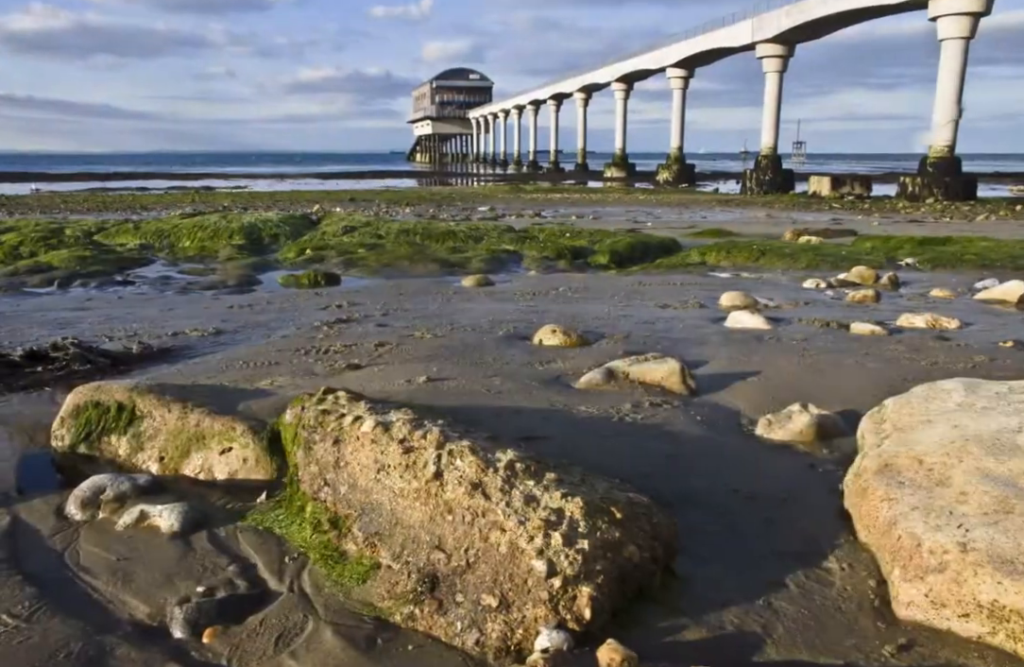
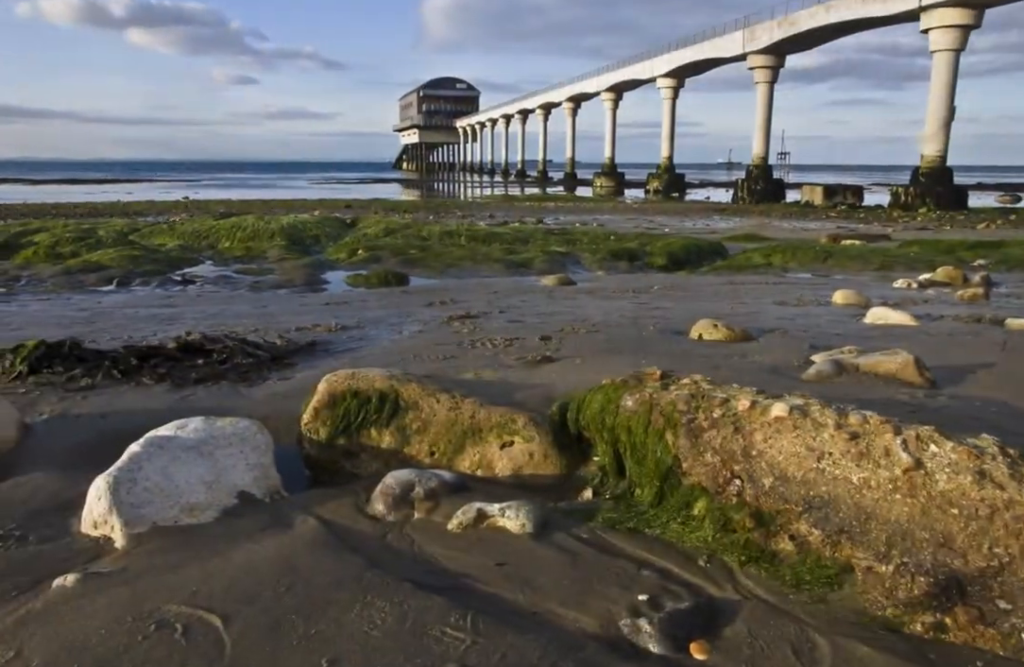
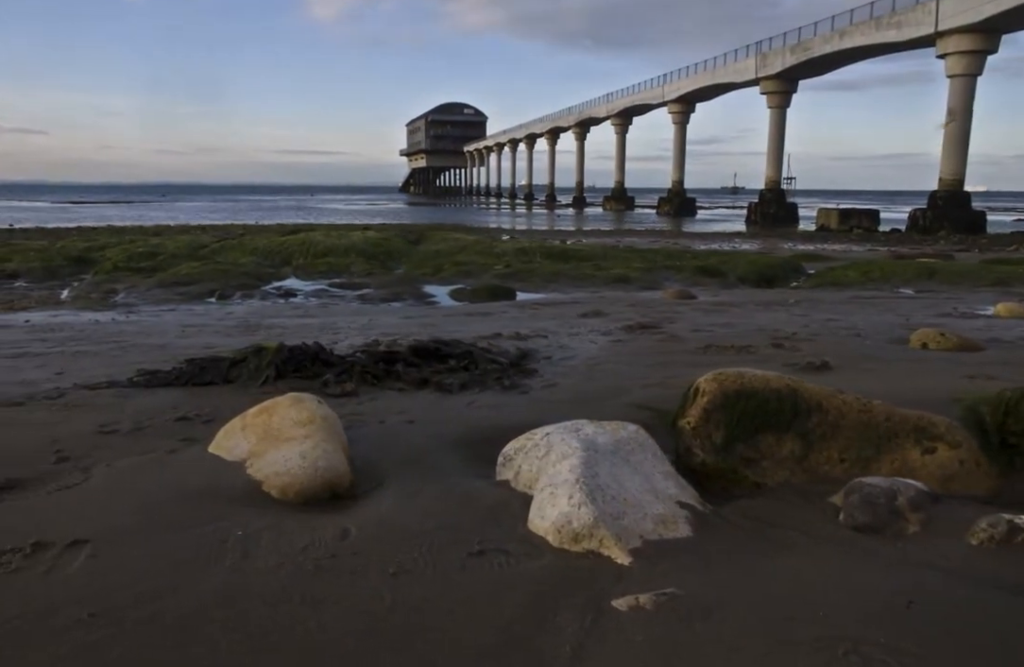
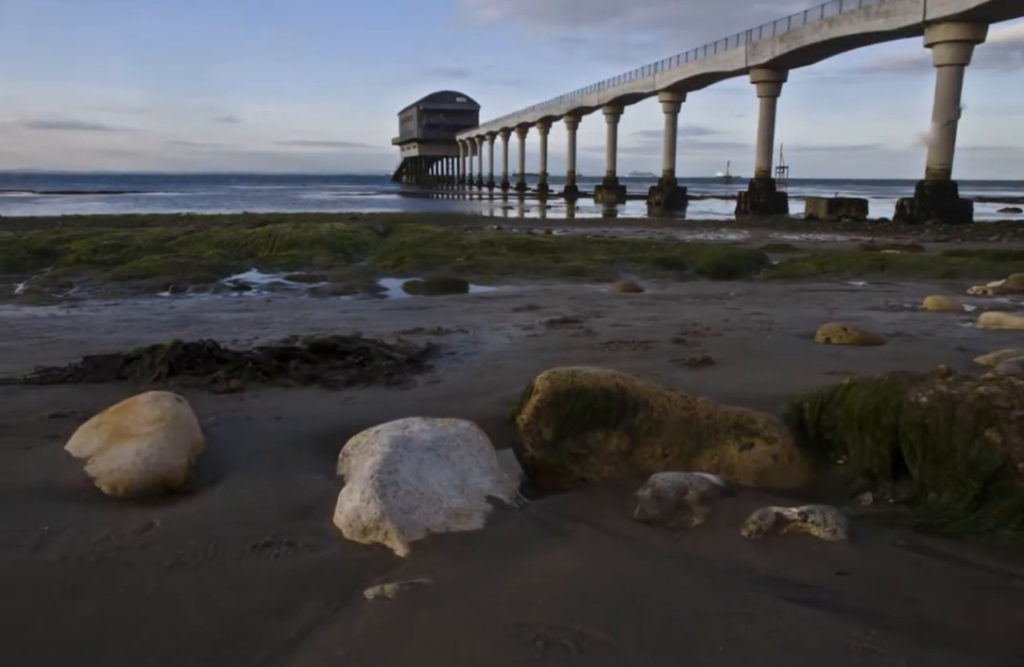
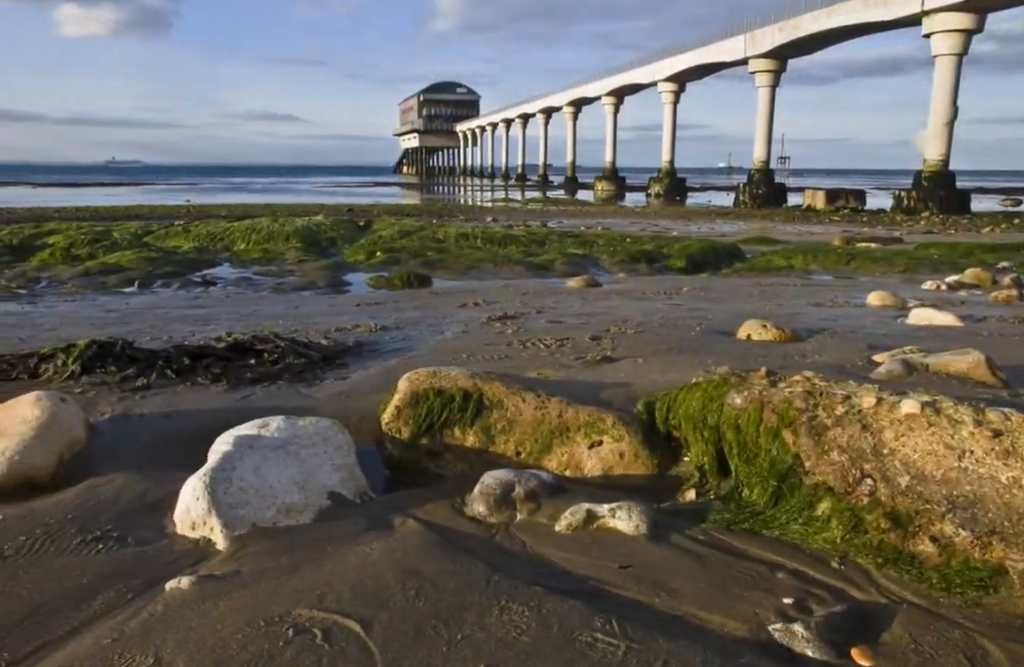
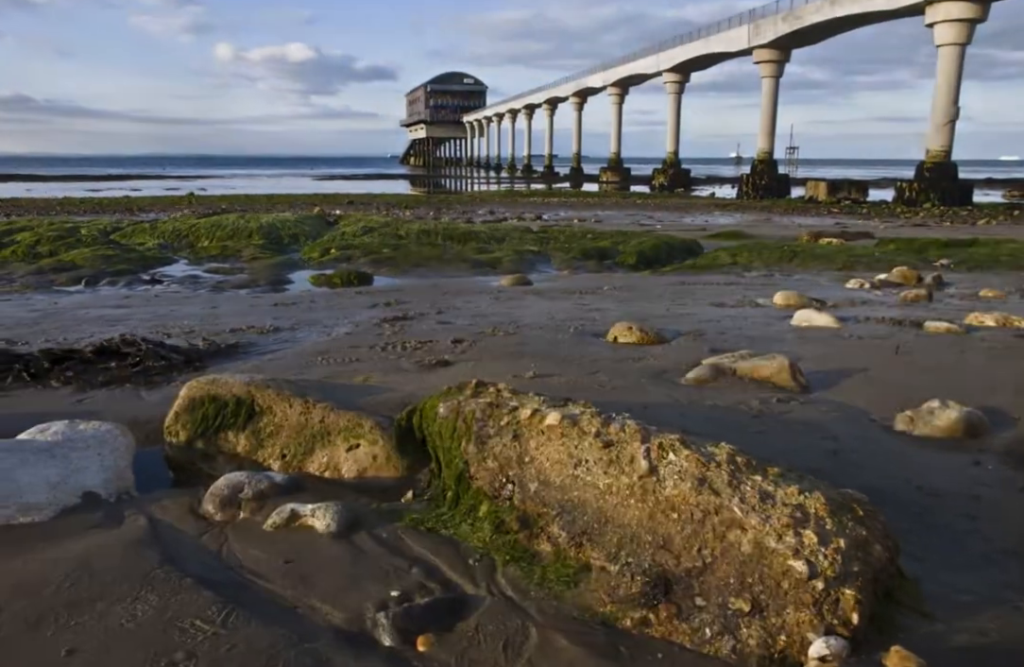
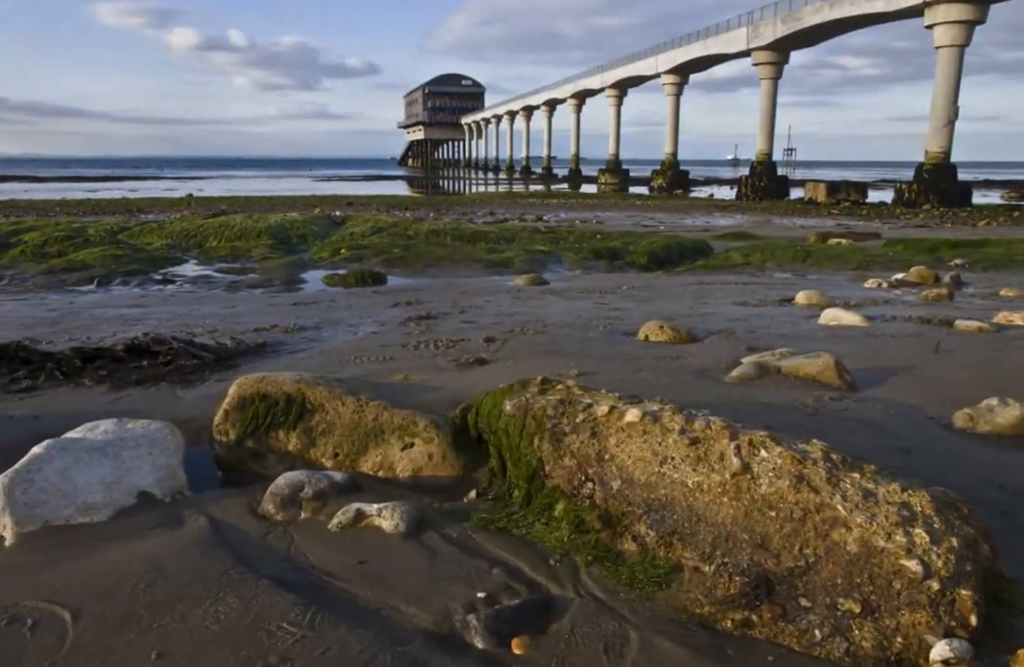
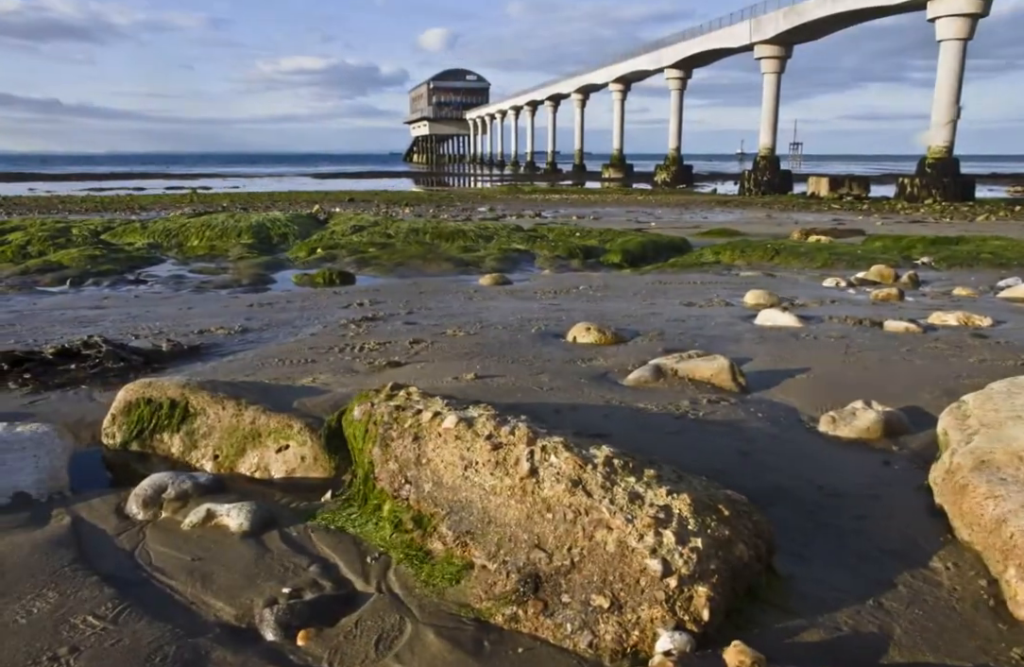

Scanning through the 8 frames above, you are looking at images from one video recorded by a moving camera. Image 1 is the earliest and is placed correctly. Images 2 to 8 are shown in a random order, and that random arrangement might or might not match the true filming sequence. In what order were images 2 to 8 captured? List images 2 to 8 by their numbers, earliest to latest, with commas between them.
8, 6, 7, 2, 5, 4, 3
